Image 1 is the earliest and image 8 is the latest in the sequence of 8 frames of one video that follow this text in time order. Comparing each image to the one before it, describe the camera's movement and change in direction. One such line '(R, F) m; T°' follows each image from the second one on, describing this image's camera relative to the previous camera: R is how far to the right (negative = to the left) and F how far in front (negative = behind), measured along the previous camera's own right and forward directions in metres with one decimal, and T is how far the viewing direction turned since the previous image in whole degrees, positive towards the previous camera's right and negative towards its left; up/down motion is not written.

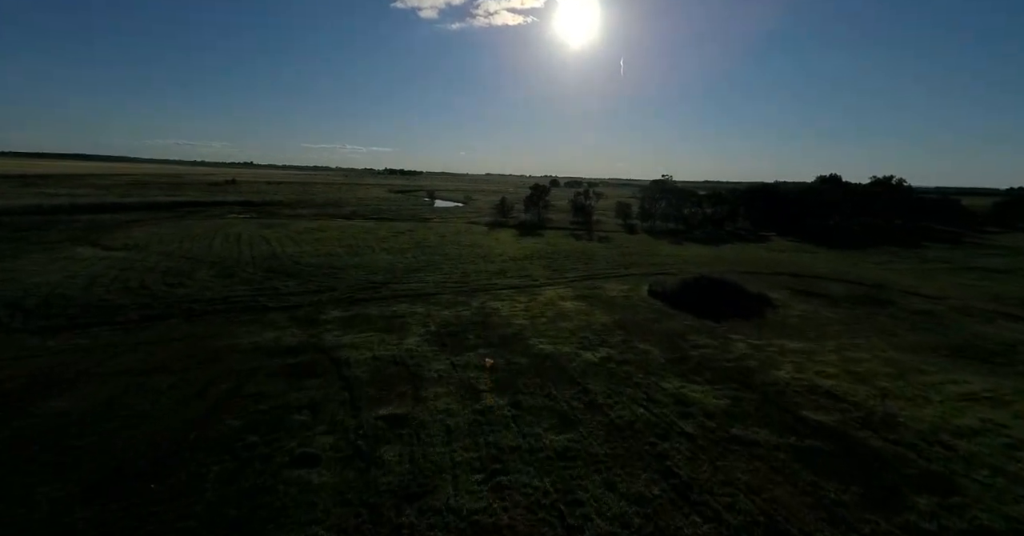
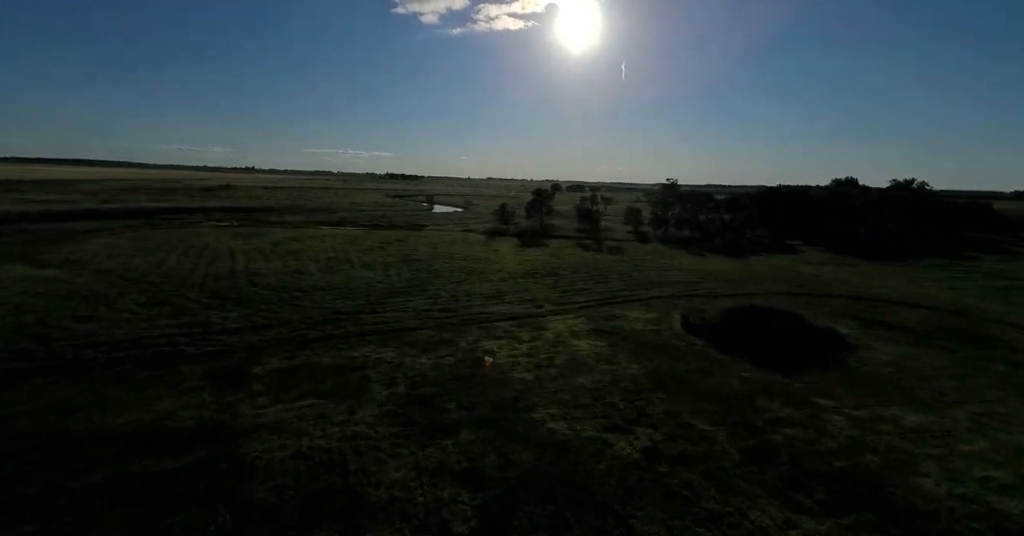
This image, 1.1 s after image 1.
(+0.1, +5.2) m; 0°
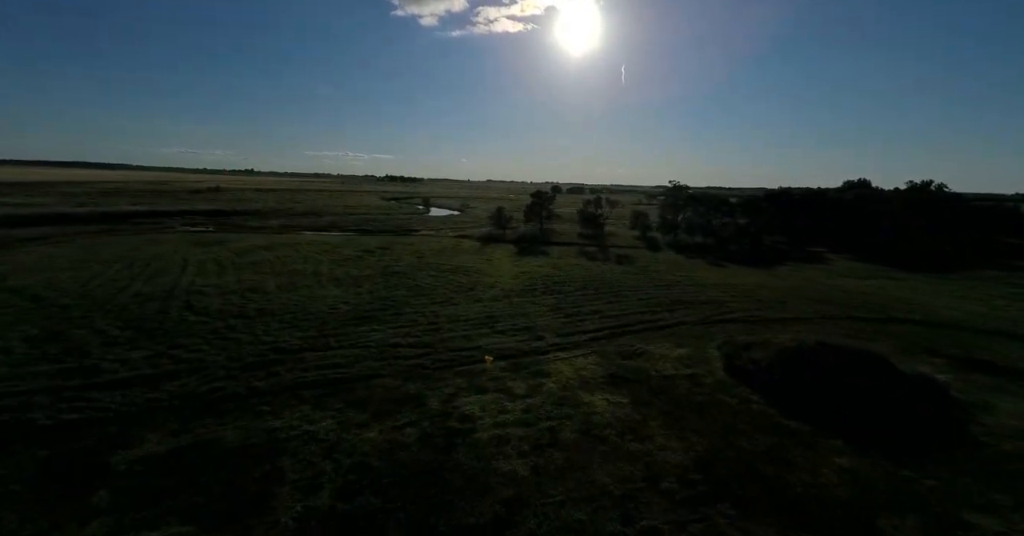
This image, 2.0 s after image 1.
(+0.3, +4.7) m; 0°
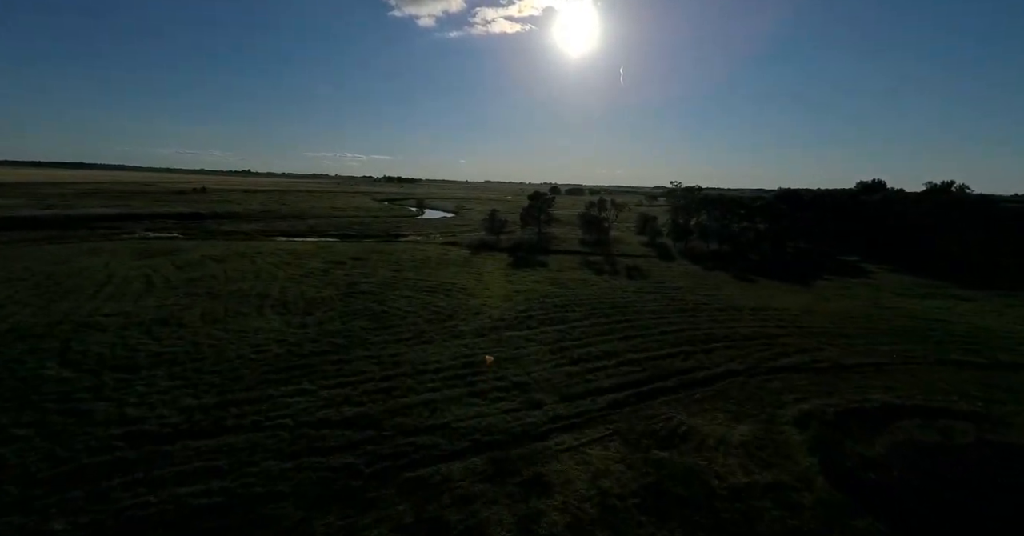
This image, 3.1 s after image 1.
(+0.4, +5.5) m; 0°
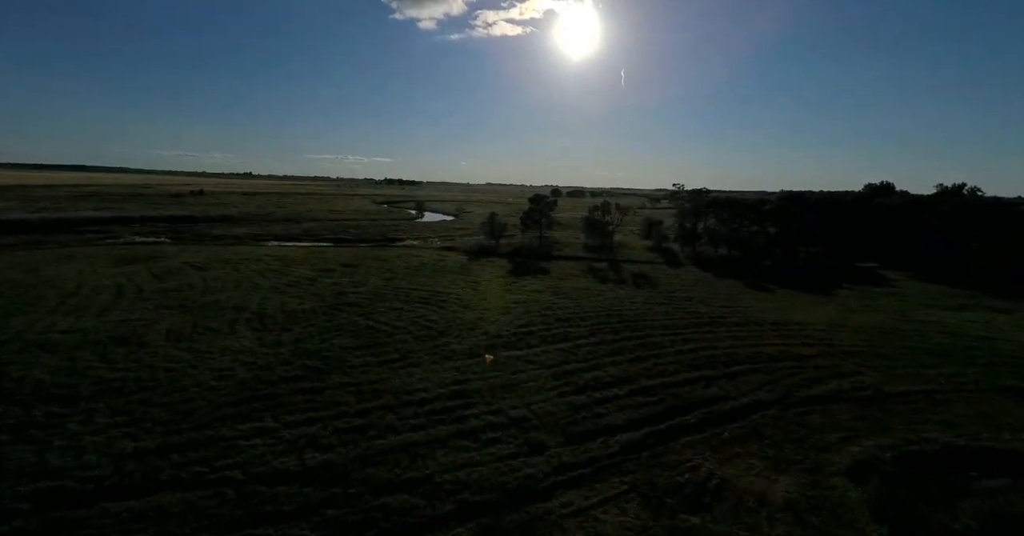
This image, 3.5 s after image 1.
(+0.1, +2.0) m; 0°
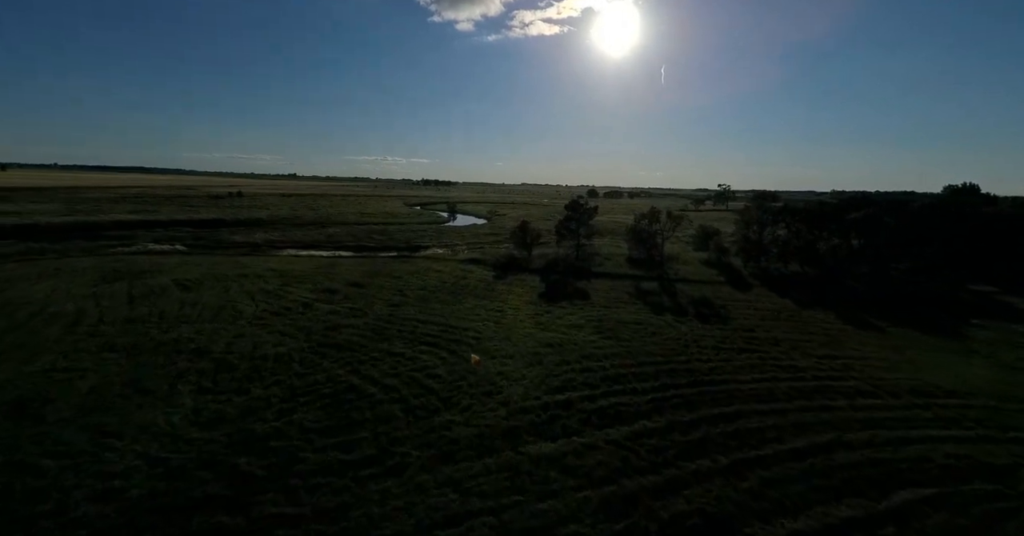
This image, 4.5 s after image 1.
(+0.1, +5.5) m; -4°
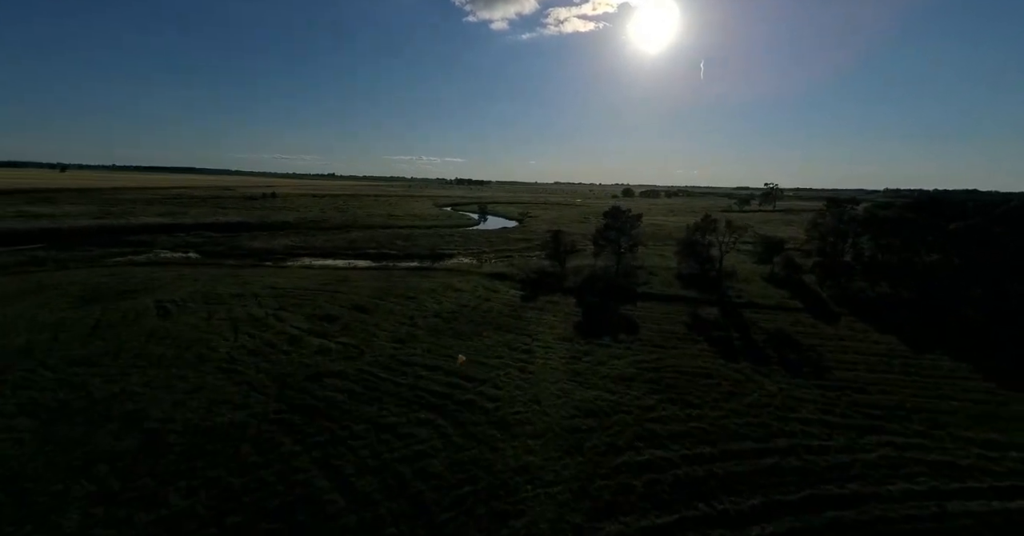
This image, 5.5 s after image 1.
(0.0, +4.9) m; -4°
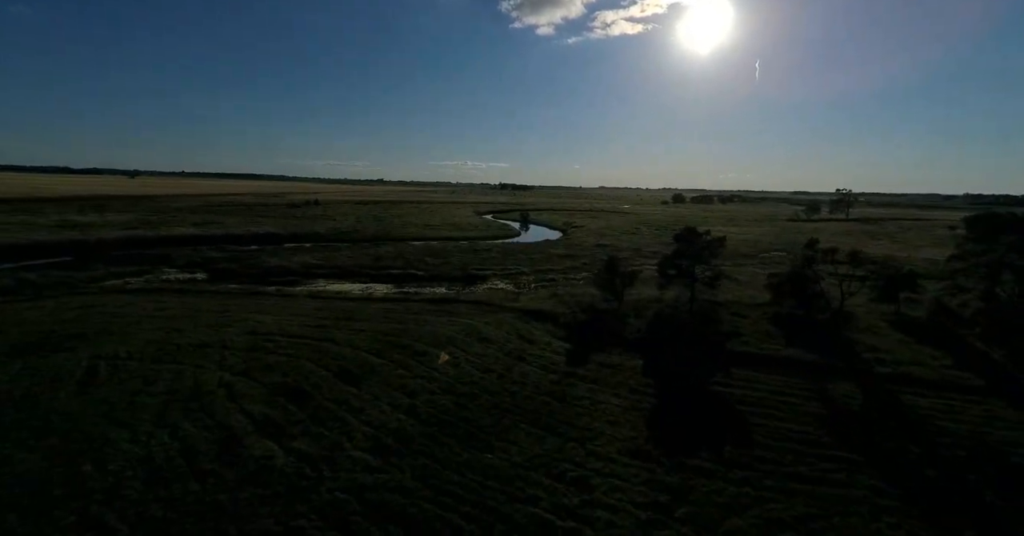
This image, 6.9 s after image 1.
(-0.1, +7.6) m; -5°
